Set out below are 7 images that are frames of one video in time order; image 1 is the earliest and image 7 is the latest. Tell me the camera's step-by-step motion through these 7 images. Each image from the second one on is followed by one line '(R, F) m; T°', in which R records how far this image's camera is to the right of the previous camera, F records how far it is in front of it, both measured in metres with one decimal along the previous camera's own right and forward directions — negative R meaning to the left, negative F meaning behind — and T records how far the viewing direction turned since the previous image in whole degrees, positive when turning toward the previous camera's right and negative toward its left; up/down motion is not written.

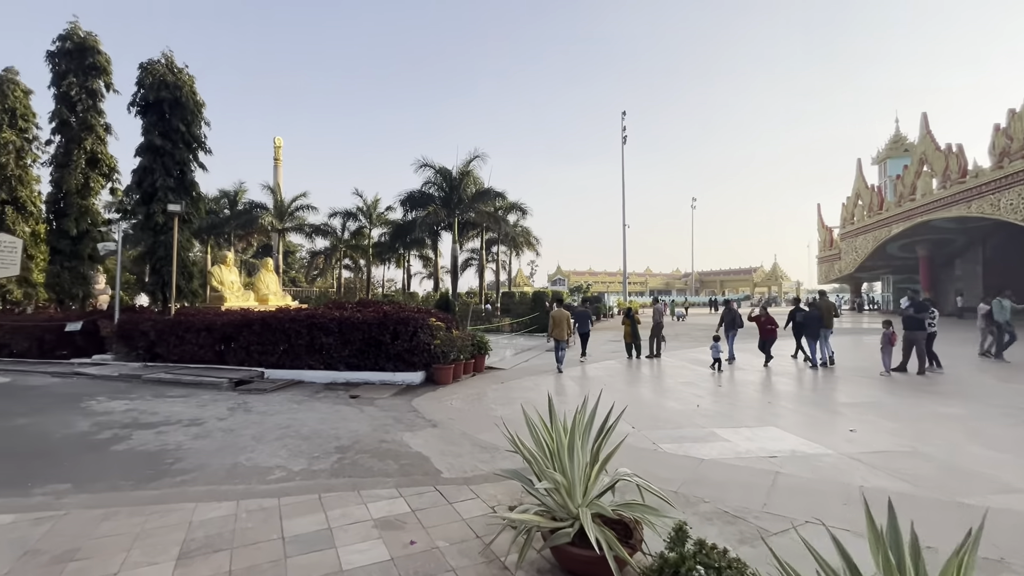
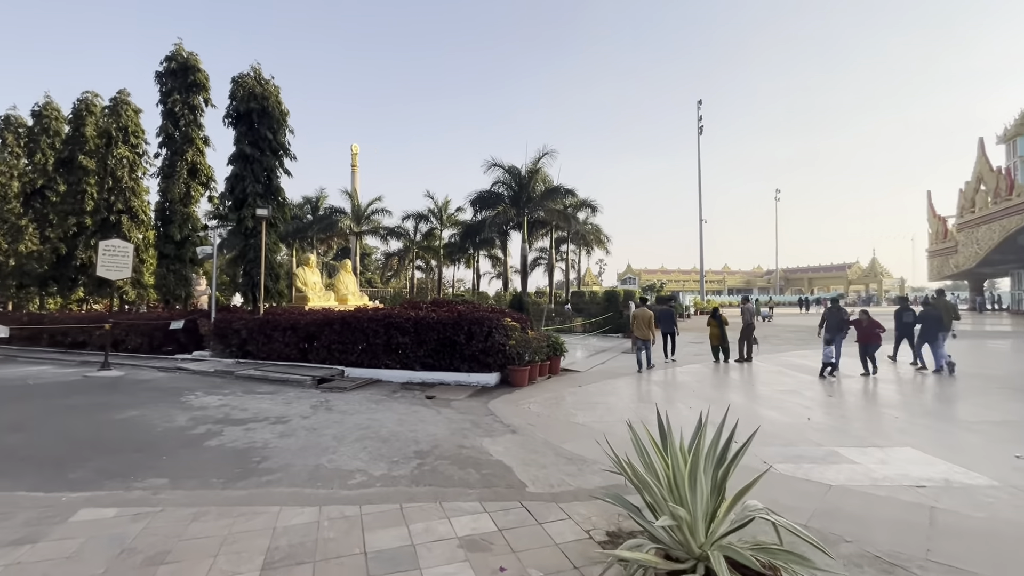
(-0.2, +0.4) m; -8°
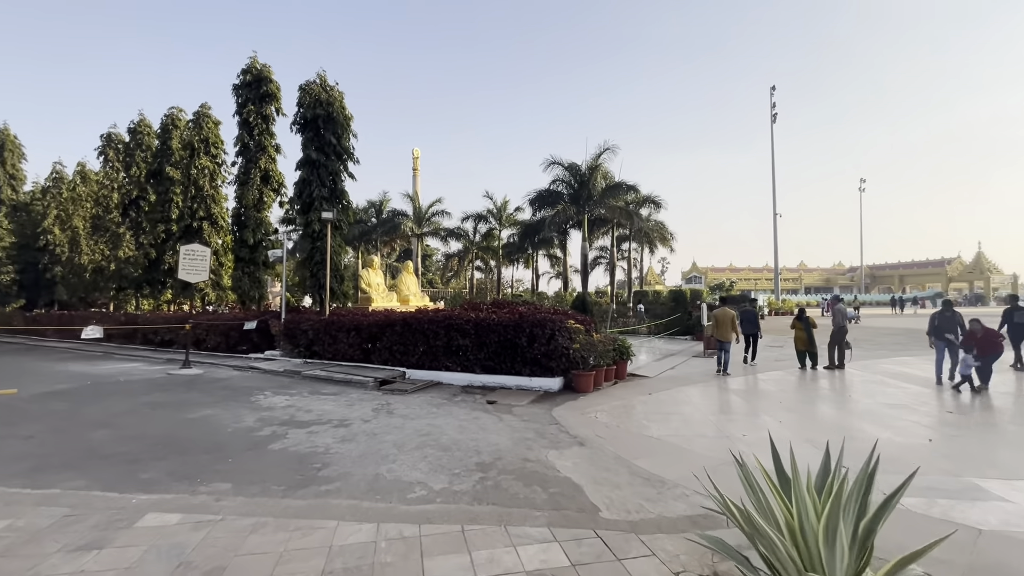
(-0.1, +0.4) m; -7°
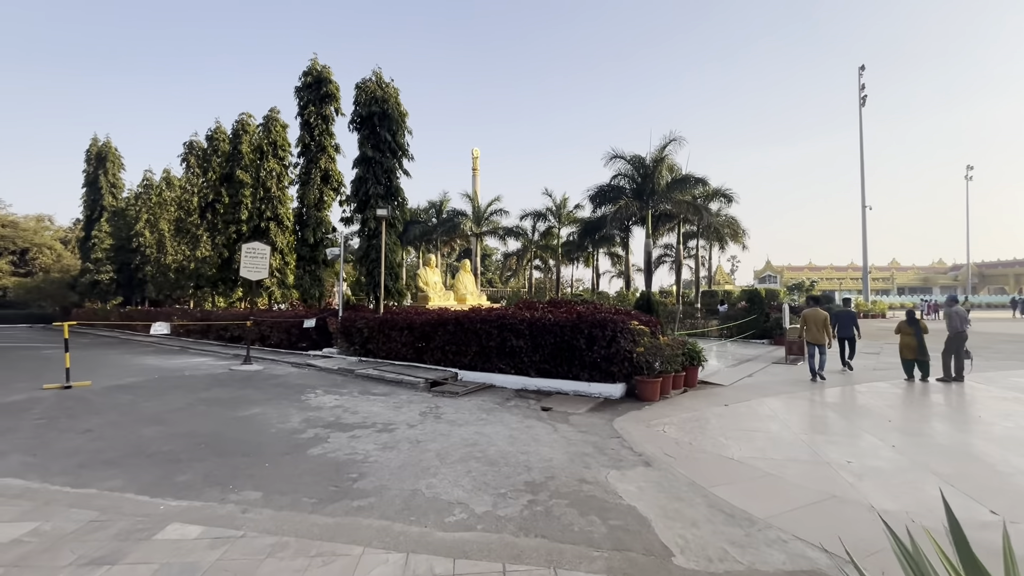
(0.0, +0.6) m; -7°
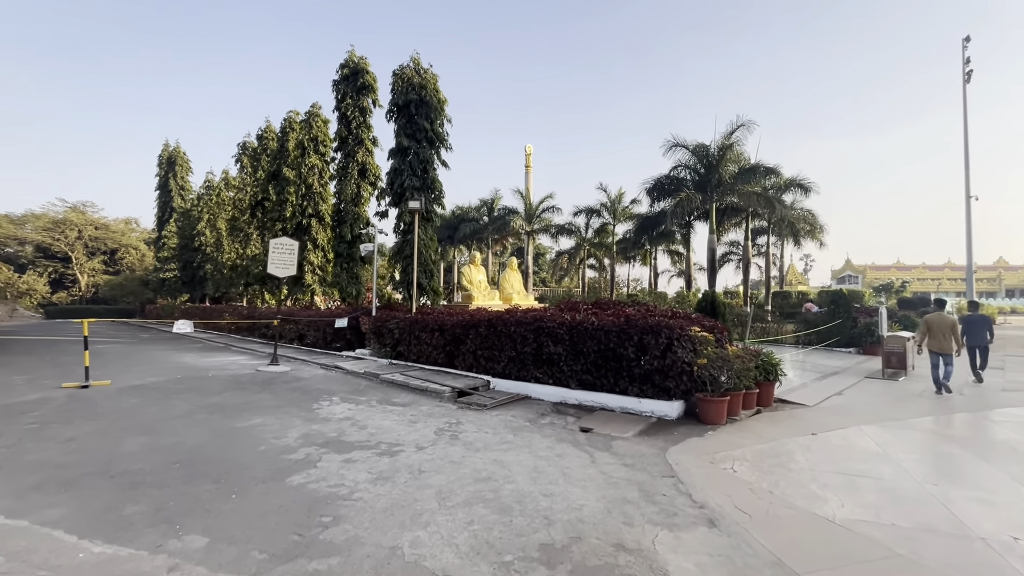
(+0.3, +1.1) m; -7°
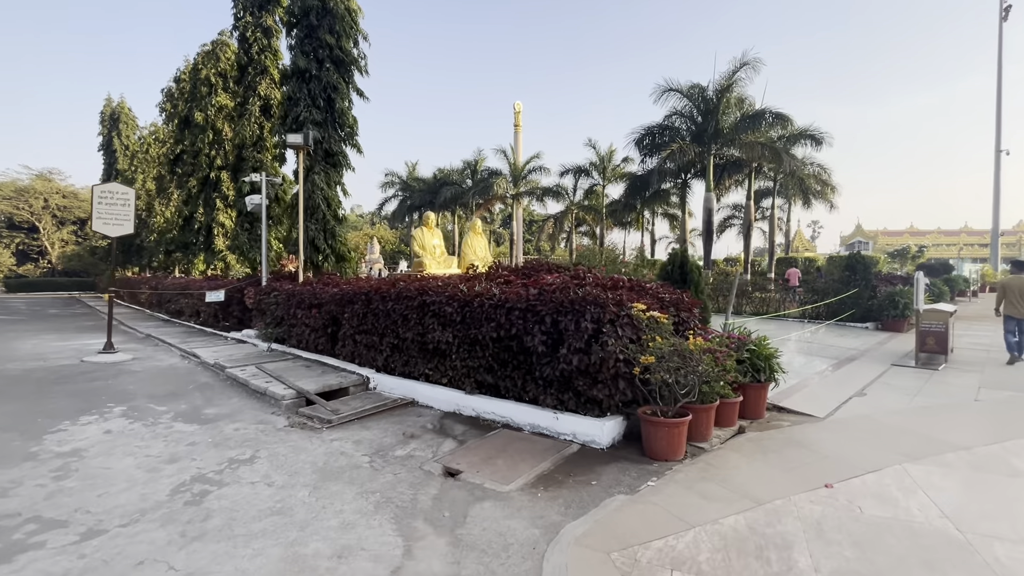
(+1.4, +2.4) m; -1°
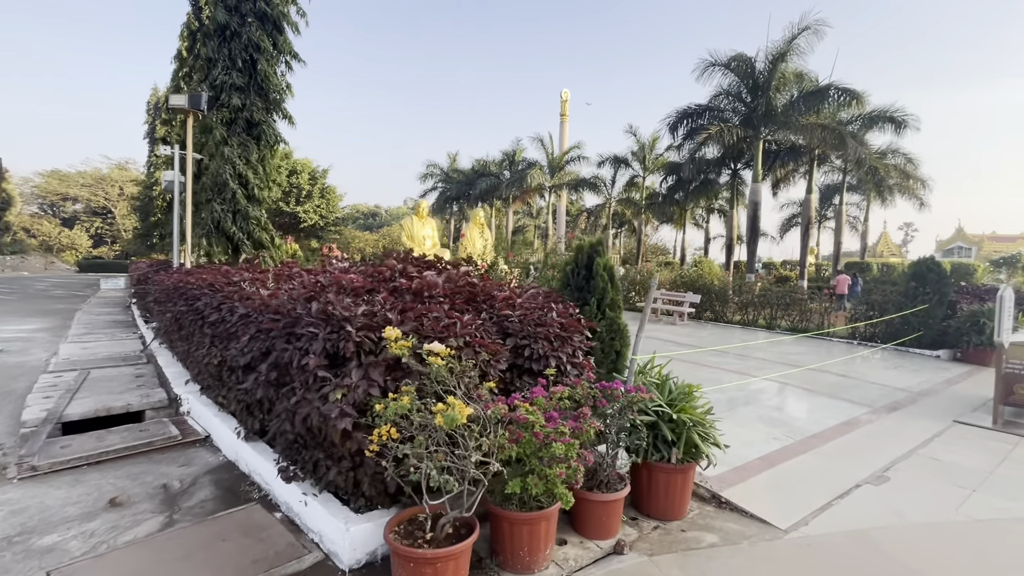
(+1.8, +1.8) m; -7°
